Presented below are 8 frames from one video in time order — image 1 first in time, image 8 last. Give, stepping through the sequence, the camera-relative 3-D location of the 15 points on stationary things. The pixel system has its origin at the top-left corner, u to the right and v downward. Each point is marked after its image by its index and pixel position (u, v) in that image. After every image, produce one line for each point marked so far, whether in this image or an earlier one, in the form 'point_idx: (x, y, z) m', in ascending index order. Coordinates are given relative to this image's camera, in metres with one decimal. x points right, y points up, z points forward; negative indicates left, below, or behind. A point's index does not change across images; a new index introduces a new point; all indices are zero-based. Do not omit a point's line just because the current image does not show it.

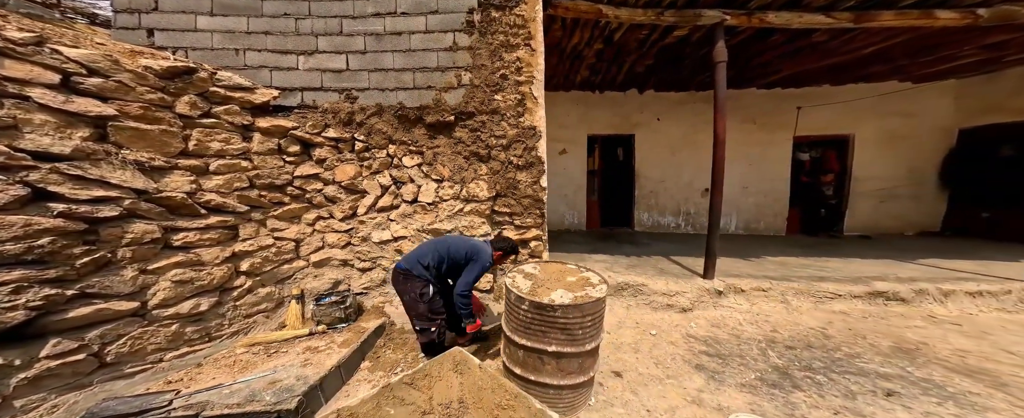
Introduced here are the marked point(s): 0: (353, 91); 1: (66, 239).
0: (-1.4, +1.0, +2.7) m
1: (-2.3, -0.1, +1.5) m
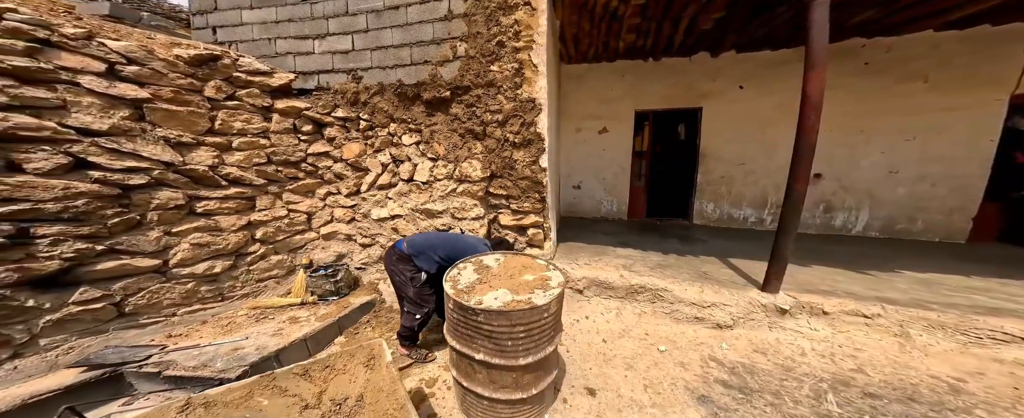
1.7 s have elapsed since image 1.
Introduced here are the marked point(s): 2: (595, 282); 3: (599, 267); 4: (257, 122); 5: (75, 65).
0: (-1.4, +1.2, +2.7) m
1: (-2.6, +0.1, +1.8) m
2: (+0.8, -0.7, +2.7) m
3: (+0.8, -0.6, +2.8) m
4: (-2.2, +0.7, +2.6) m
5: (-2.7, +0.9, +1.9) m
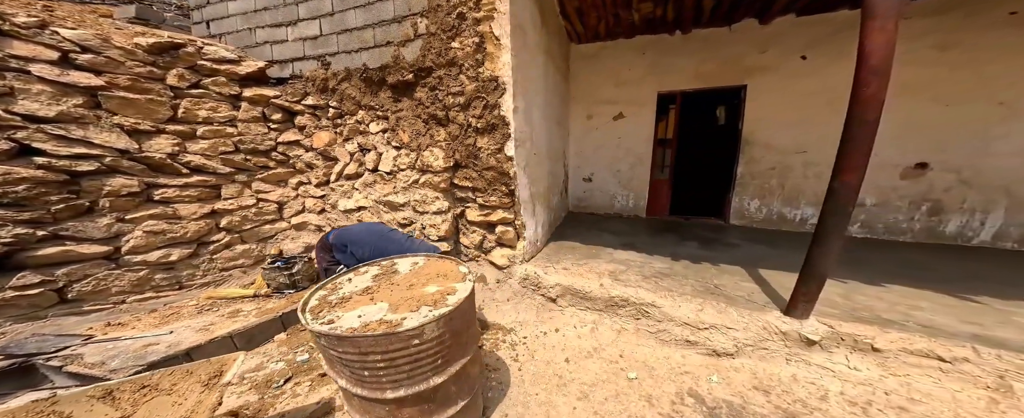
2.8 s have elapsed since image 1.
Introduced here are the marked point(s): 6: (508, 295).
0: (-1.6, +1.3, +2.6) m
1: (-3.0, +0.1, +1.9) m
2: (+0.5, -0.6, +2.3) m
3: (+0.6, -0.5, +2.4) m
4: (-2.5, +0.8, +2.6) m
5: (-3.1, +1.0, +1.9) m
6: (0.0, -0.7, +2.4) m
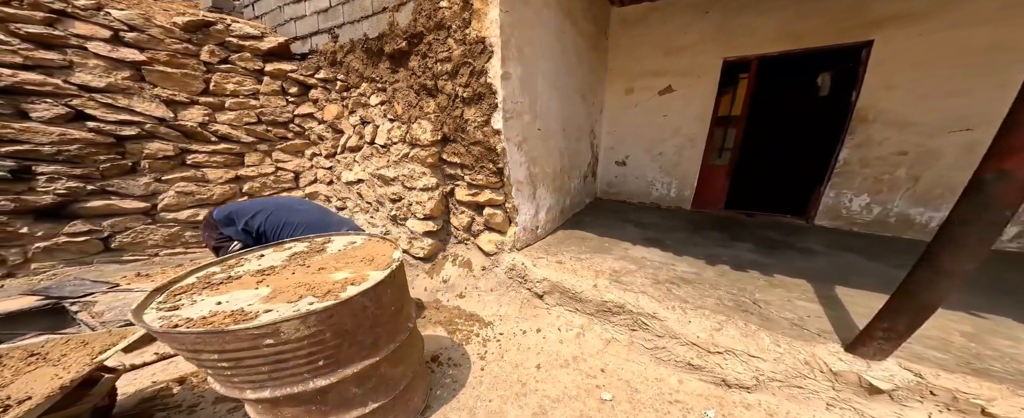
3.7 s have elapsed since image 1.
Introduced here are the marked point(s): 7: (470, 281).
0: (-1.6, +1.5, +2.6) m
1: (-3.1, +0.4, +2.2) m
2: (+0.3, -0.5, +2.0) m
3: (+0.4, -0.4, +2.1) m
4: (-2.4, +1.1, +2.7) m
5: (-3.1, +1.3, +2.2) m
6: (-0.1, -0.6, +2.2) m
7: (-0.3, -0.5, +2.2) m
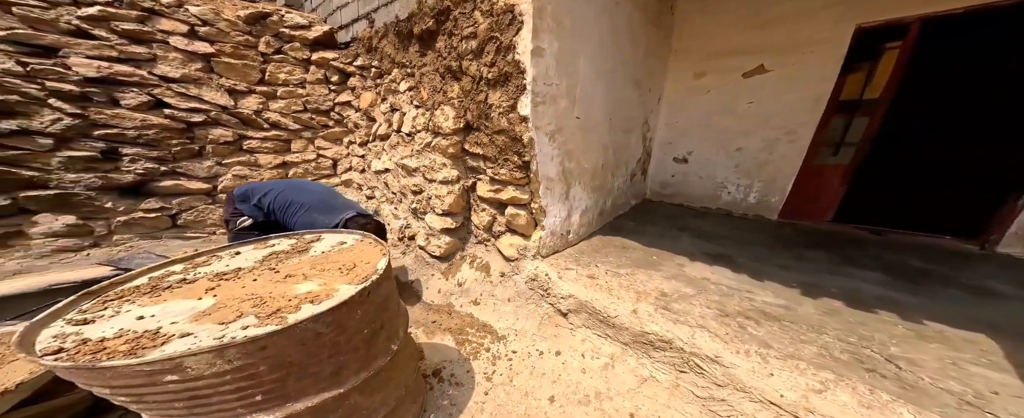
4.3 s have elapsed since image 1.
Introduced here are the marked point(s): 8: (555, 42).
0: (-1.2, +1.6, +2.5) m
1: (-2.9, +0.6, +2.5) m
2: (+0.4, -0.6, +1.7) m
3: (+0.5, -0.5, +1.7) m
4: (-2.1, +1.3, +2.8) m
5: (-2.8, +1.5, +2.4) m
6: (0.0, -0.6, +1.9) m
7: (-0.2, -0.5, +1.9) m
8: (+0.2, +1.0, +1.7) m
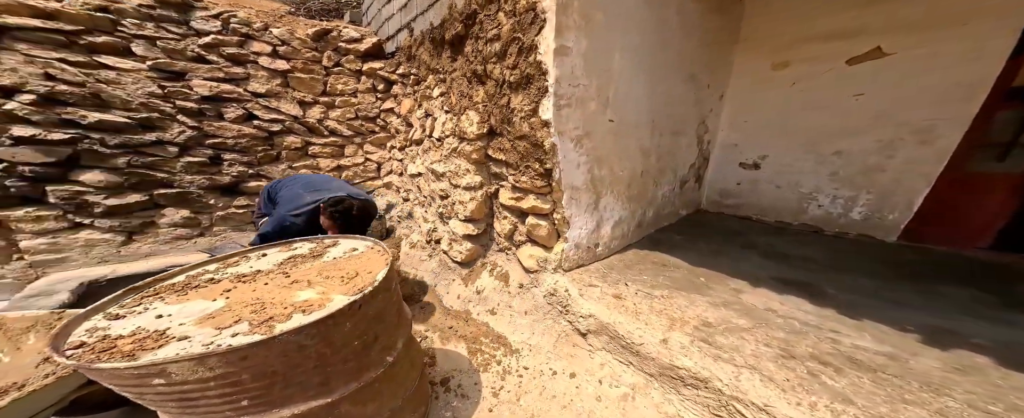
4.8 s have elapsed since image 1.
0: (-0.9, +1.6, +2.6) m
1: (-2.5, +0.7, +3.0) m
2: (+0.5, -0.6, +1.5) m
3: (+0.6, -0.5, +1.5) m
4: (-1.7, +1.3, +3.1) m
5: (-2.5, +1.5, +2.8) m
6: (+0.1, -0.6, +1.8) m
7: (0.0, -0.6, +1.9) m
8: (+0.4, +0.9, +1.6) m
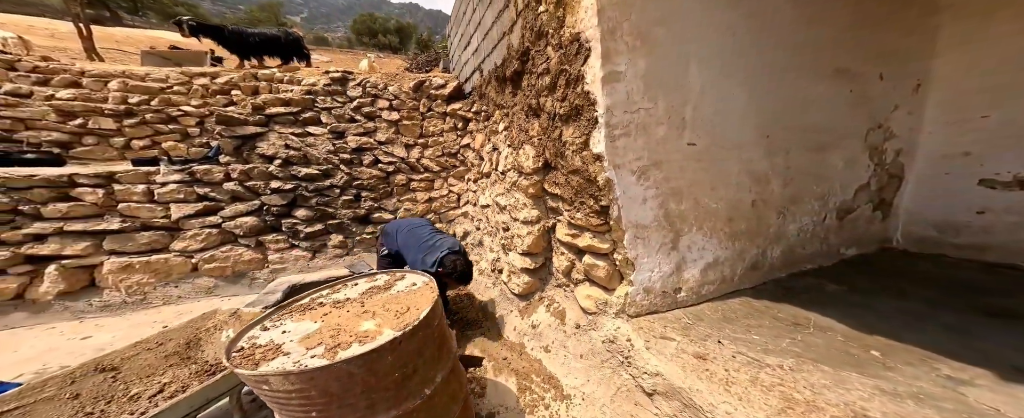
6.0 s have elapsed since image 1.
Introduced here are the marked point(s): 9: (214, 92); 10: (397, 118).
0: (-0.1, +1.4, +2.8) m
1: (-1.5, +0.5, +3.8) m
2: (+0.7, -0.9, +1.3) m
3: (+0.8, -0.8, +1.2) m
4: (-0.6, +1.2, +3.6) m
5: (-1.5, +1.4, +3.7) m
6: (+0.4, -0.8, +1.7) m
7: (+0.3, -0.8, +1.8) m
8: (+0.6, +0.7, +1.3) m
9: (-3.2, +1.2, +3.2) m
10: (-1.3, +1.2, +3.6) m
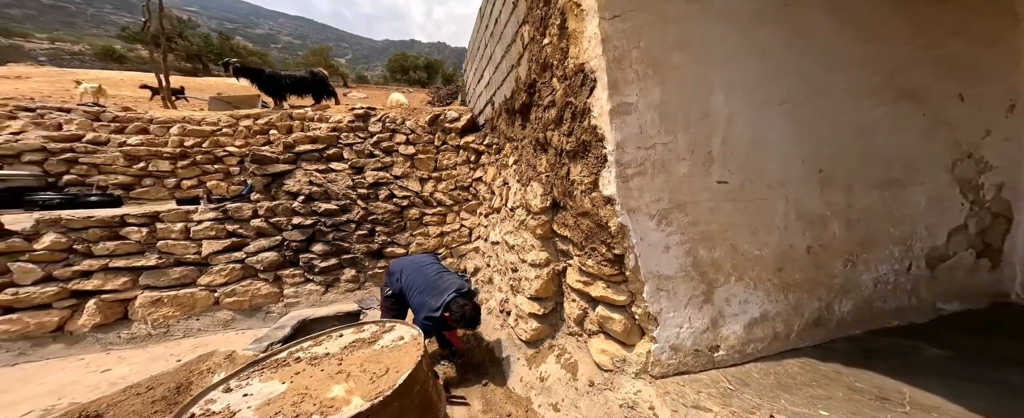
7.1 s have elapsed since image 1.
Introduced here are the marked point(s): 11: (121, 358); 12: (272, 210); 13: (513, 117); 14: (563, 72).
0: (0.0, +1.1, +2.7) m
1: (-1.2, +0.1, +3.8) m
2: (+0.6, -1.1, +1.0) m
3: (+0.7, -0.9, +0.9) m
4: (-0.4, +0.8, +3.6) m
5: (-1.2, +1.0, +3.8) m
6: (+0.5, -1.0, +1.5) m
7: (+0.4, -1.0, +1.6) m
8: (+0.5, +0.5, +1.2) m
9: (-3.0, +0.9, +3.5) m
10: (-1.1, +0.8, +3.7) m
11: (-3.3, -1.2, +2.6) m
12: (-2.5, 0.0, +3.2) m
13: (+0.1, +0.8, +2.3) m
14: (+0.2, +0.7, +1.4) m
